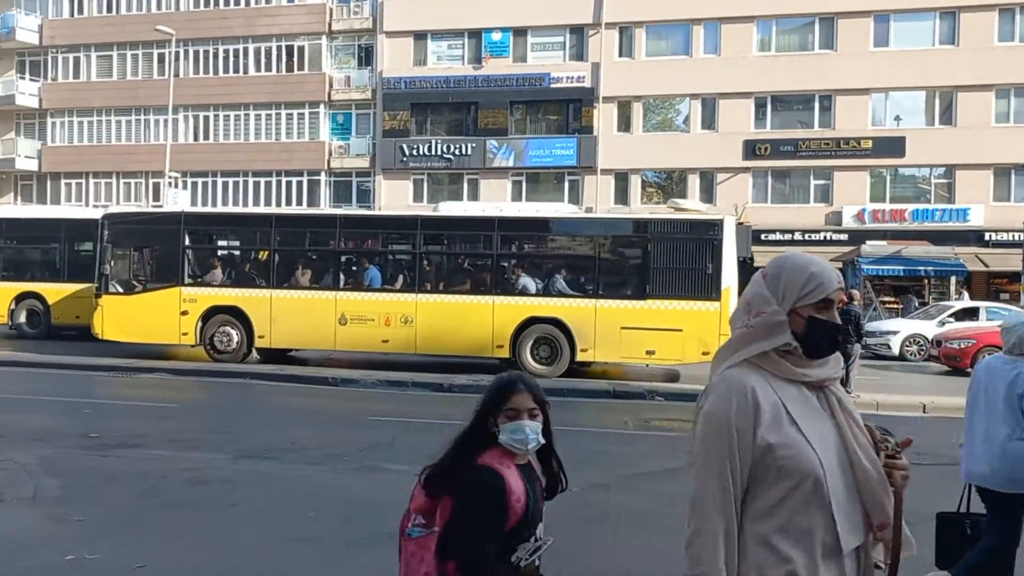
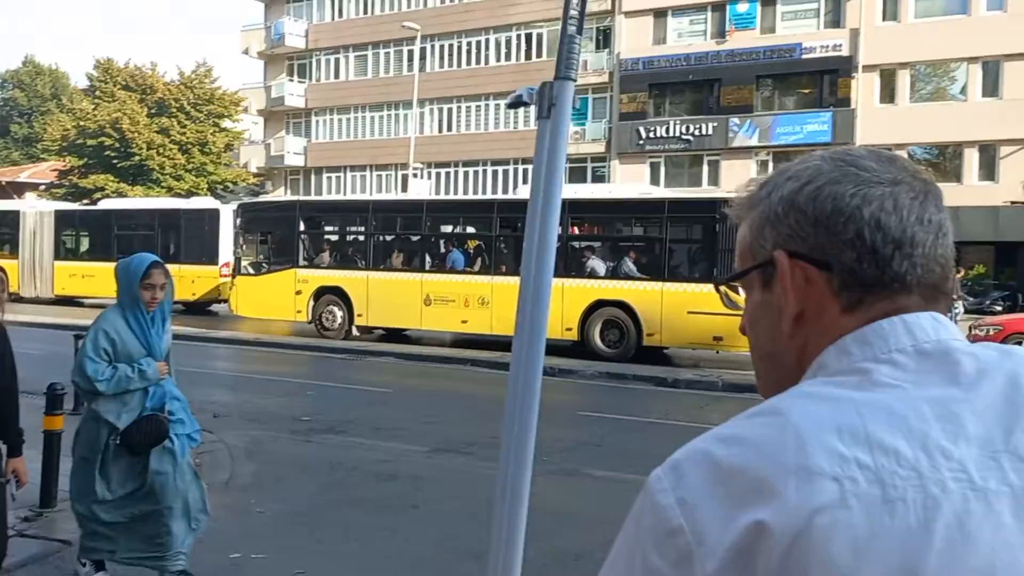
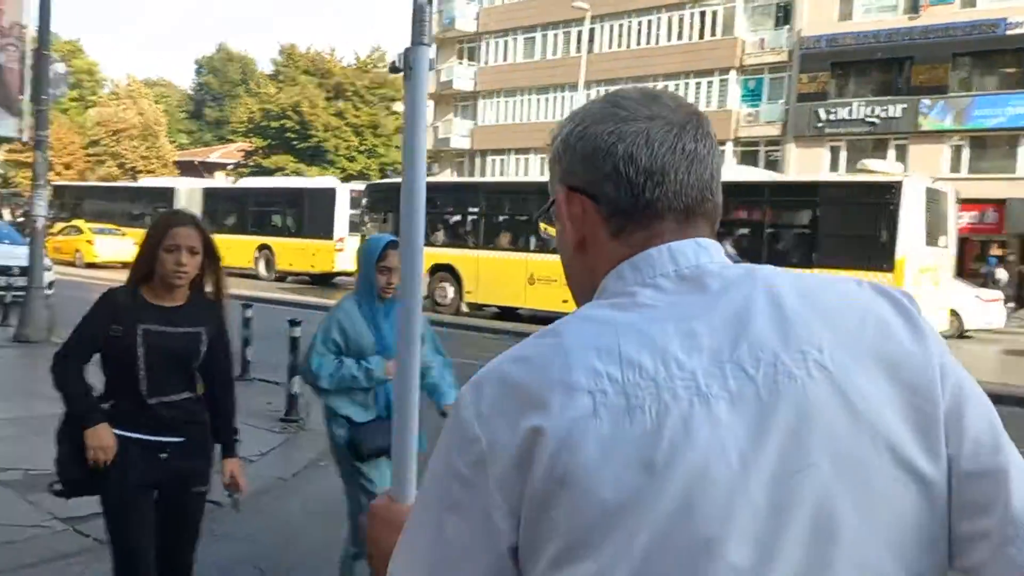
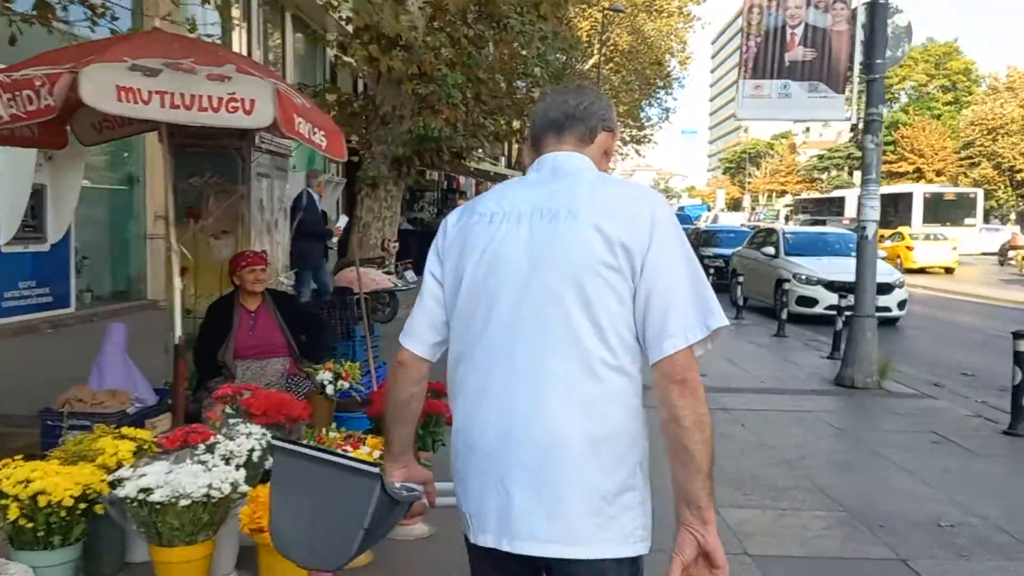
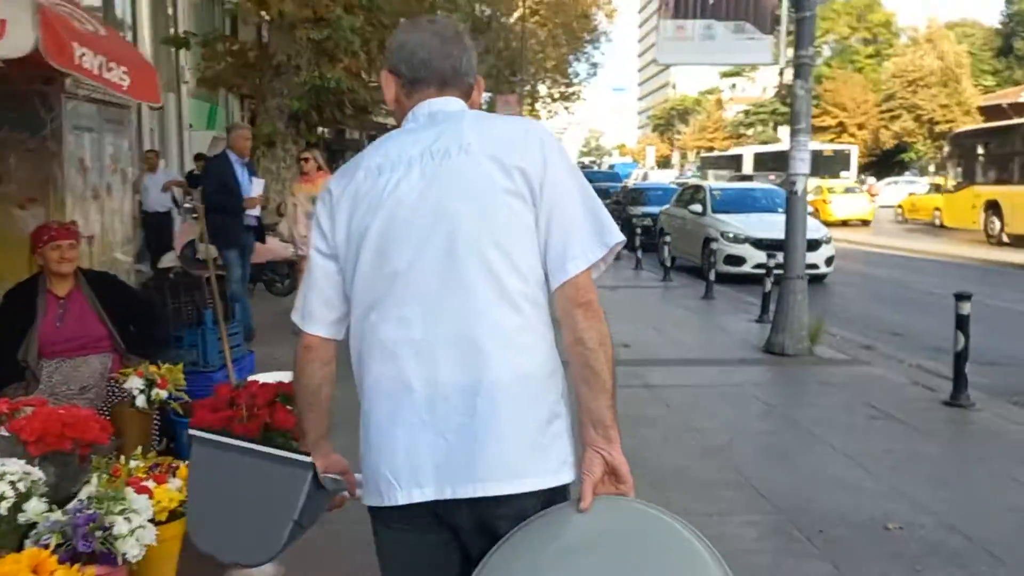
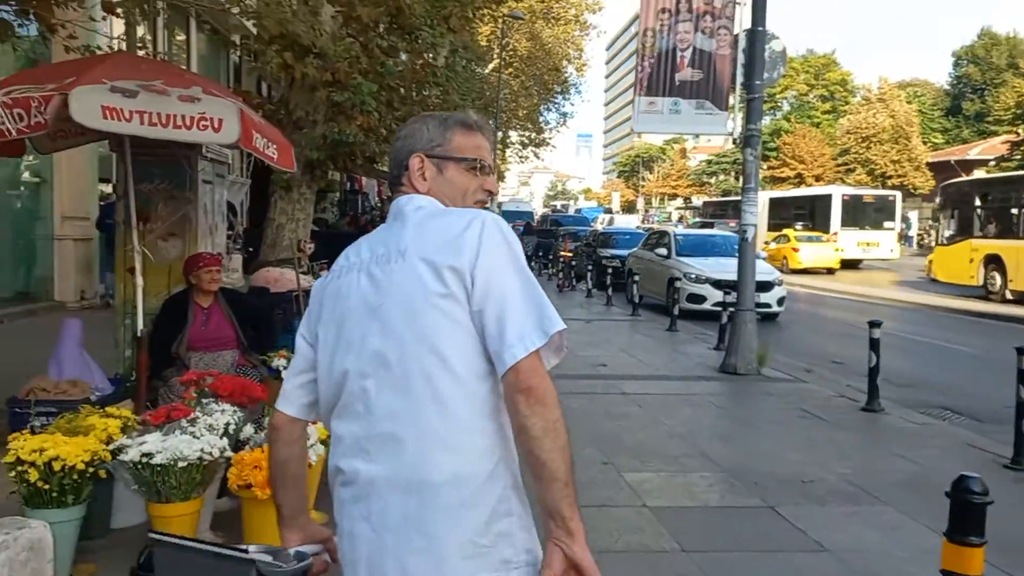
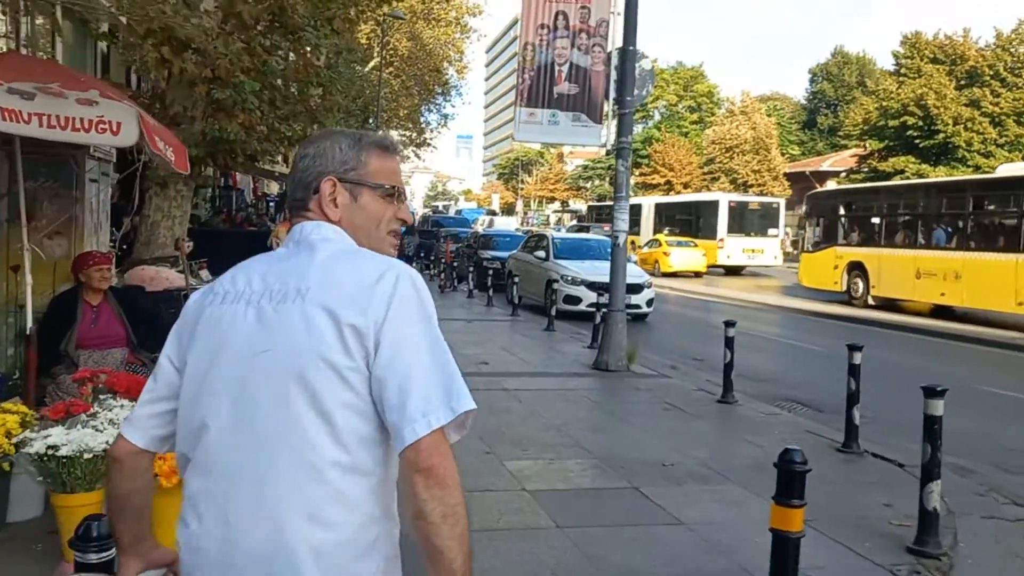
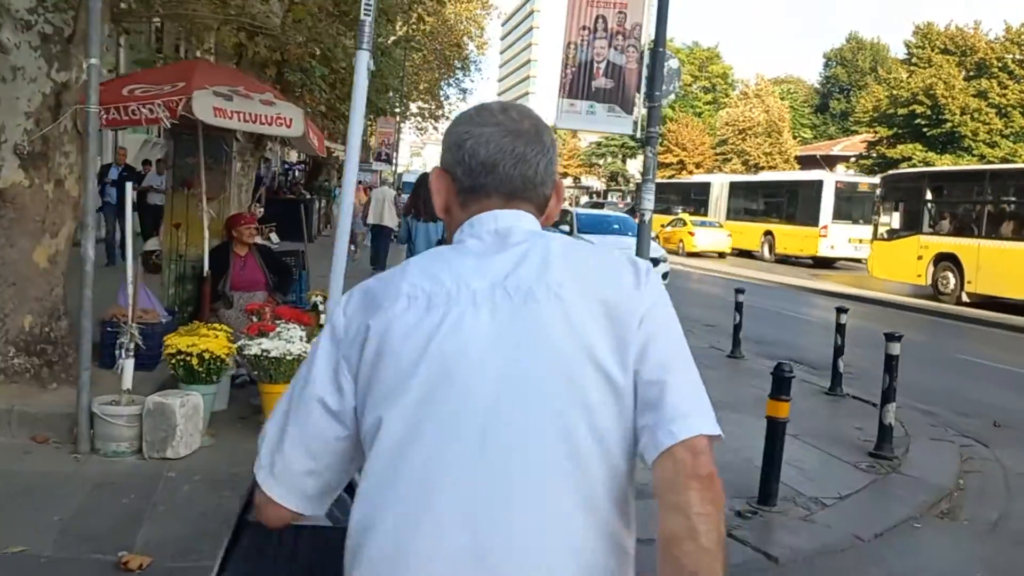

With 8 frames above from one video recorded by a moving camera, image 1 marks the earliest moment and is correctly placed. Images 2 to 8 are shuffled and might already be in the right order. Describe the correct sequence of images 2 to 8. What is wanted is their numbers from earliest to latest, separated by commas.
2, 3, 8, 7, 6, 4, 5
